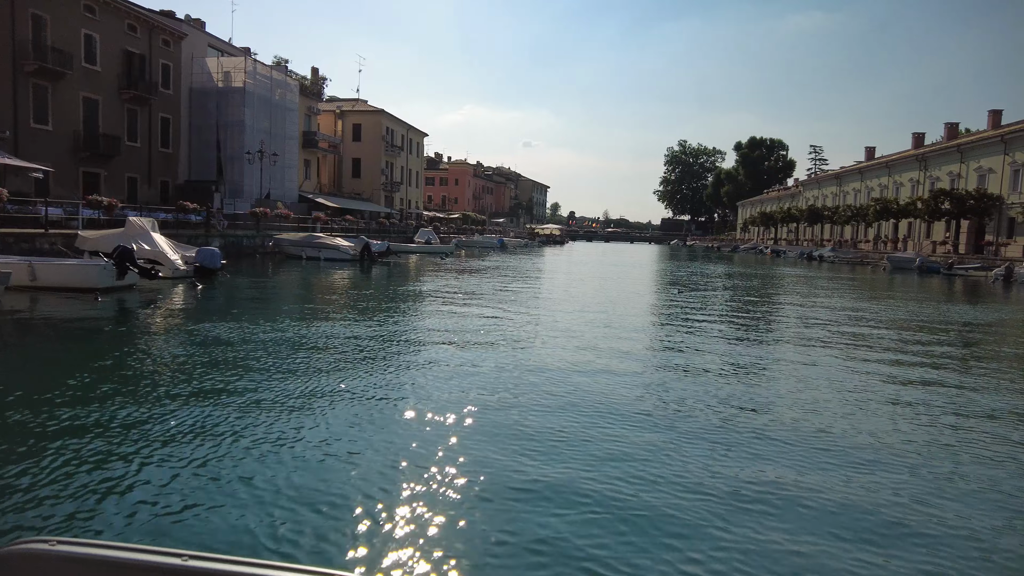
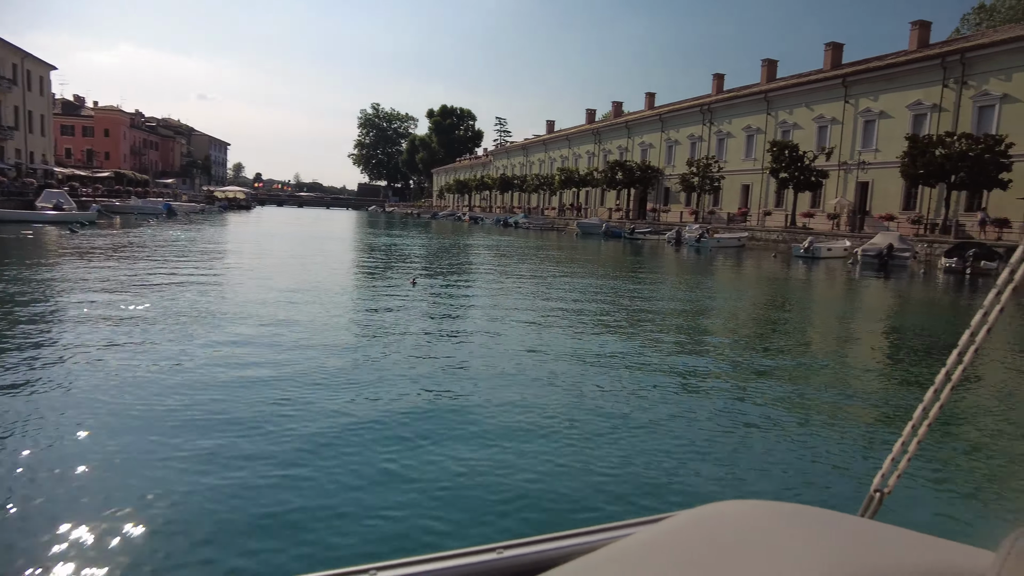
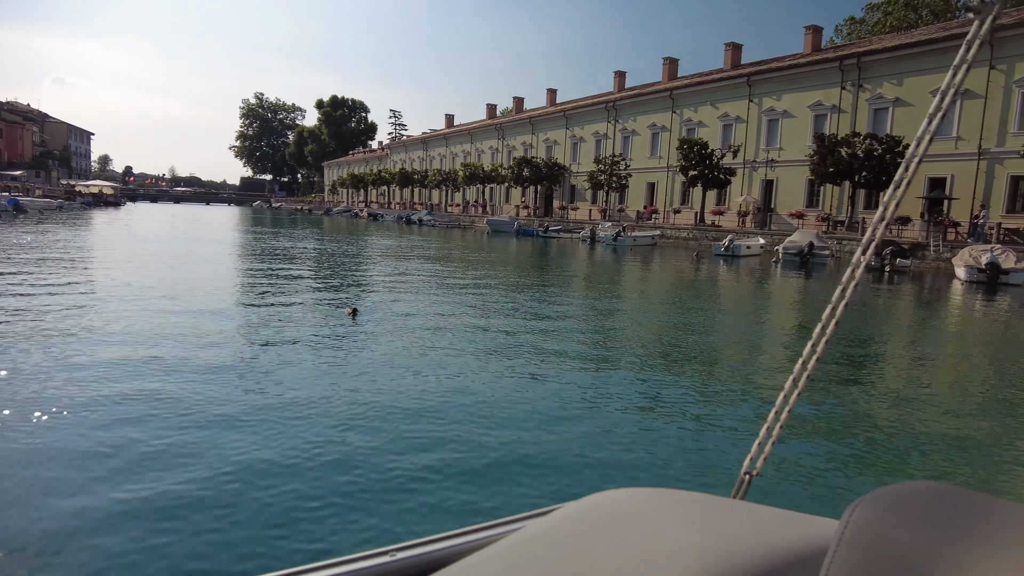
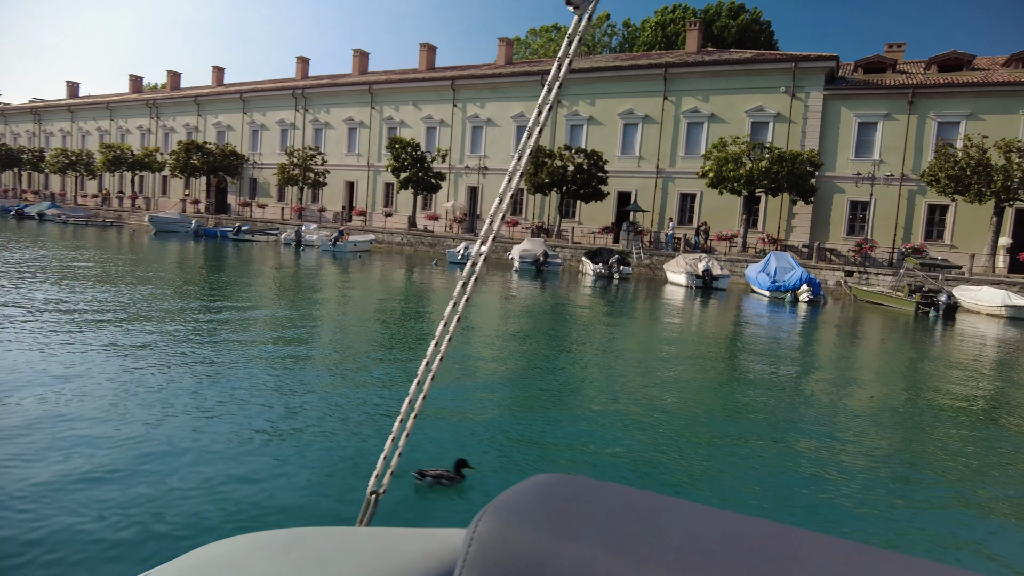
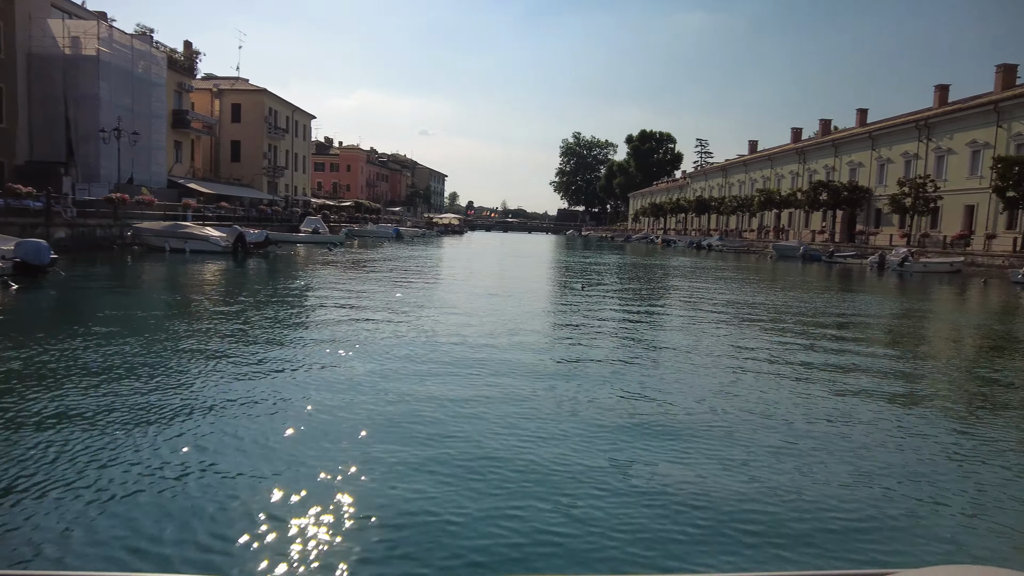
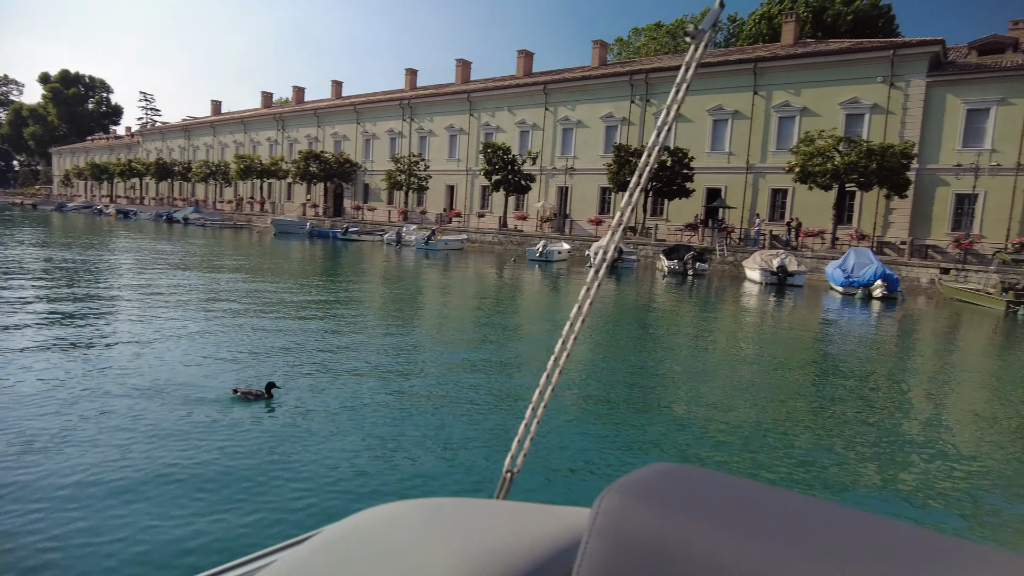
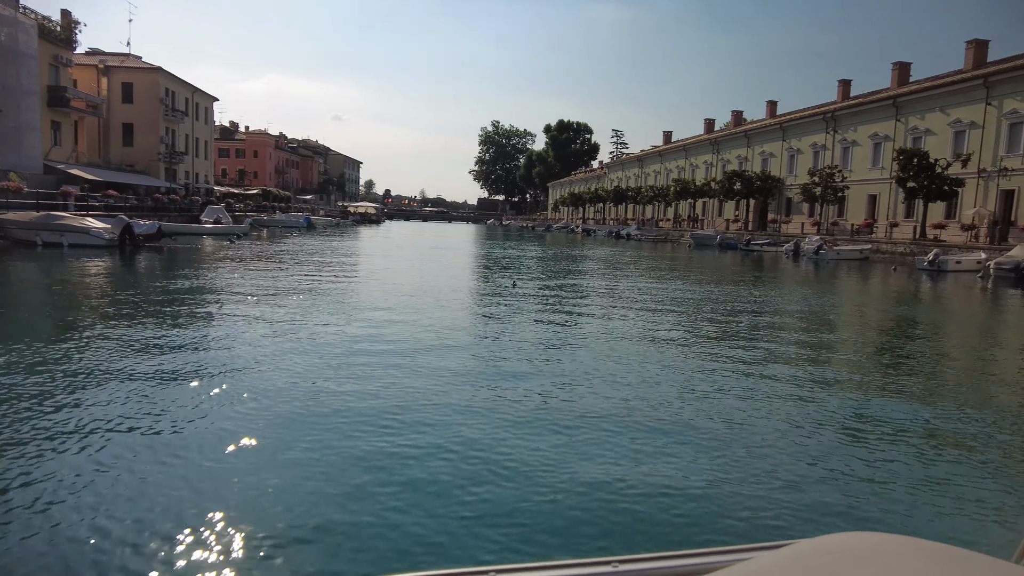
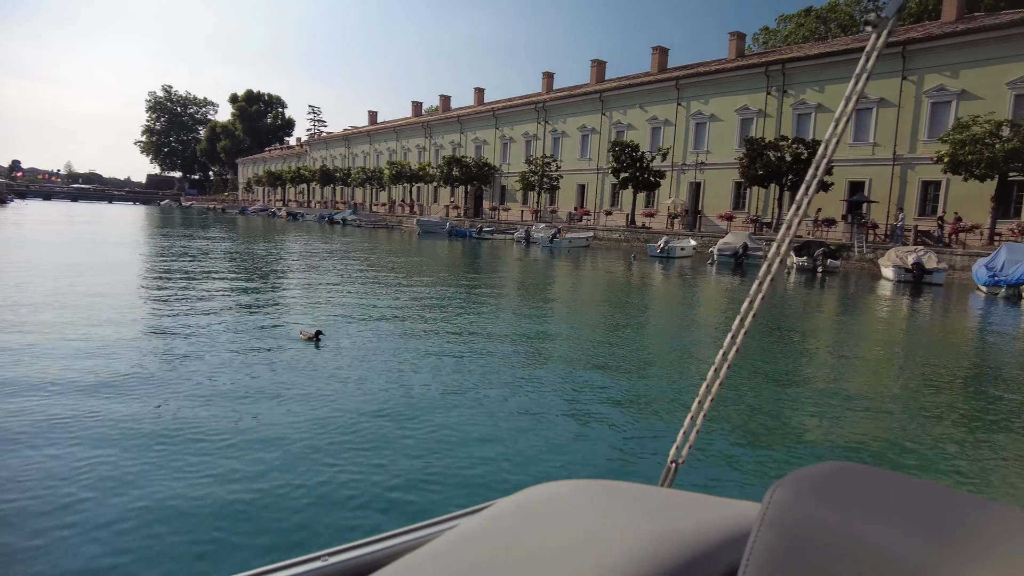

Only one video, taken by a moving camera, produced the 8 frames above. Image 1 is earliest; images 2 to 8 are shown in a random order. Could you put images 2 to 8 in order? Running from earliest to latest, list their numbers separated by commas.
5, 7, 2, 3, 8, 6, 4
